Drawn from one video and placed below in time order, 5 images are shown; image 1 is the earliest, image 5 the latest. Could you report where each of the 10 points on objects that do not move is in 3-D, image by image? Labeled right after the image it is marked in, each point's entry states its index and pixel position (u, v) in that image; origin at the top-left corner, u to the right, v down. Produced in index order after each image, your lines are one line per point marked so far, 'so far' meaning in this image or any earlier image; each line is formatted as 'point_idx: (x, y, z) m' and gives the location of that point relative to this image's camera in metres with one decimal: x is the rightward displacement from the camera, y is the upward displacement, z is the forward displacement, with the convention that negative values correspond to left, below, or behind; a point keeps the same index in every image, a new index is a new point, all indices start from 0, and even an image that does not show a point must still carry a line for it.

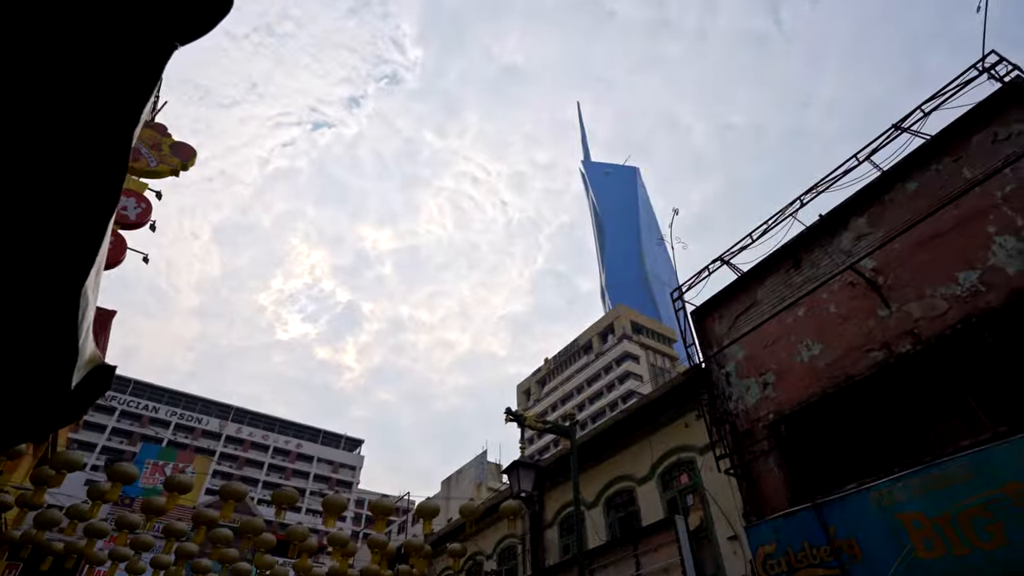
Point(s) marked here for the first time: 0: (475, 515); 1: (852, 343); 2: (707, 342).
0: (-1.0, -6.0, +14.8) m
1: (+5.1, -0.8, +8.5) m
2: (+3.8, -1.1, +10.9) m
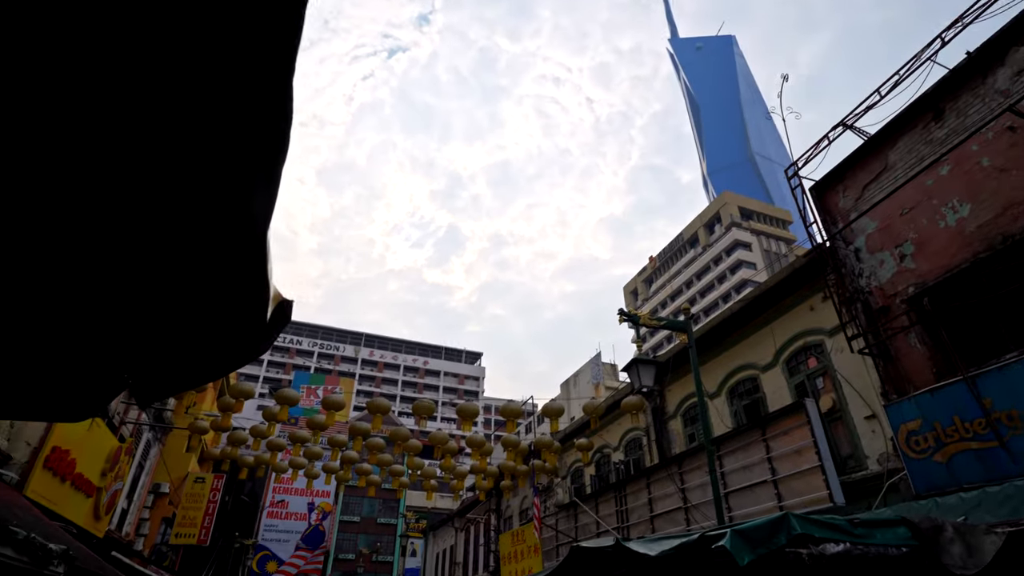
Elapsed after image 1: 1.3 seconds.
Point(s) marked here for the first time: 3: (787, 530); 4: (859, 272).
0: (+2.4, -3.4, +15.5) m
1: (+6.6, +1.2, +7.4) m
2: (+5.7, +1.2, +10.0) m
3: (+2.2, -1.9, +4.5) m
4: (+5.8, +0.3, +9.3) m
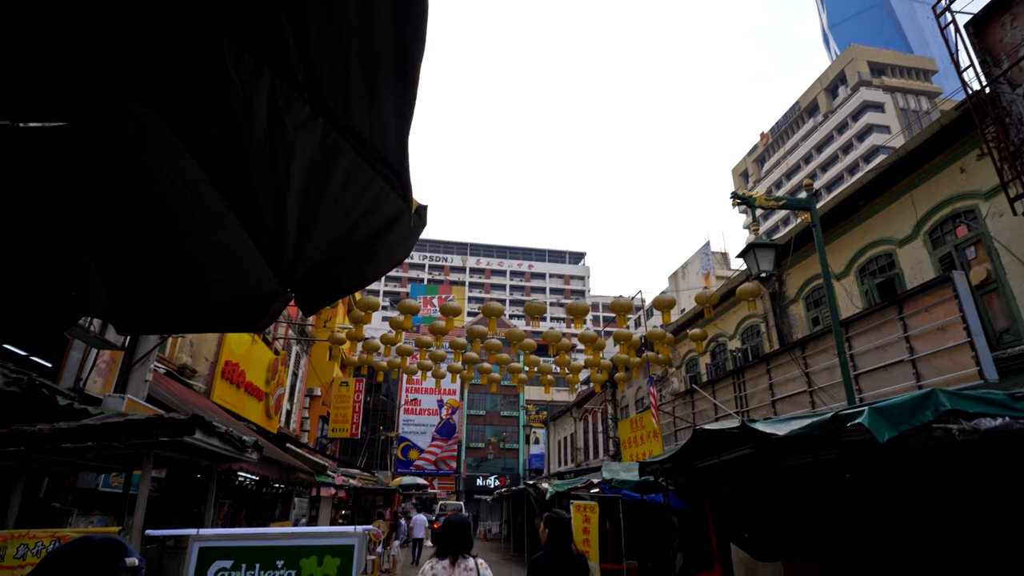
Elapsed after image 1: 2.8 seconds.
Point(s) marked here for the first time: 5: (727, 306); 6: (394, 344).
0: (+5.4, -0.4, +15.1) m
1: (+7.7, +3.0, +5.7) m
2: (+7.3, +3.5, +8.4) m
3: (+3.2, -0.9, +4.3) m
4: (+7.3, +2.4, +7.9) m
5: (+6.6, -0.6, +17.2) m
6: (-3.6, -1.7, +17.2) m
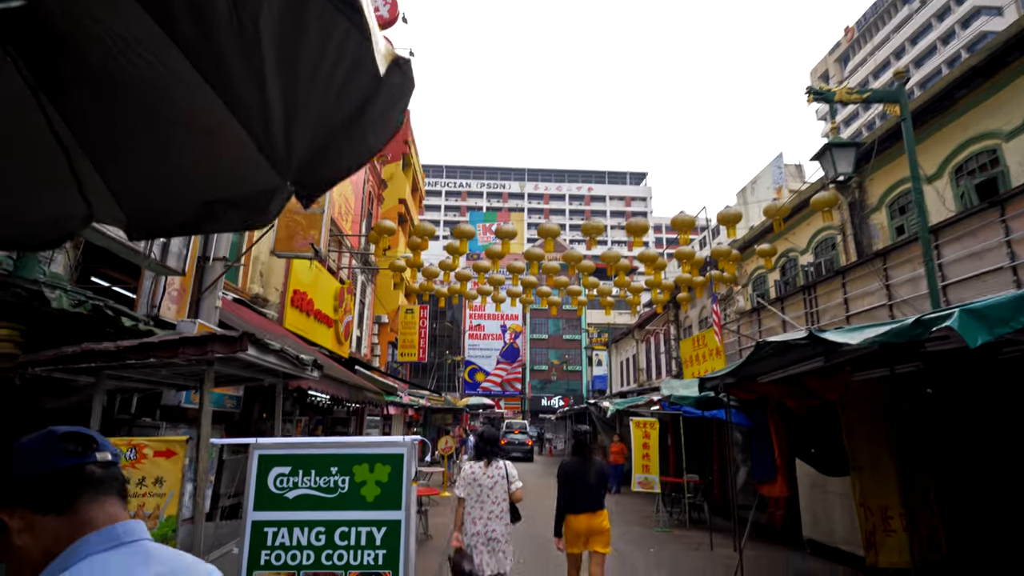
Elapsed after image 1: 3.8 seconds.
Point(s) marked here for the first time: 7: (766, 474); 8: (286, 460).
0: (+6.9, +1.9, +14.1) m
1: (+8.0, +4.1, +4.2) m
2: (+7.8, +4.9, +6.9) m
3: (+3.5, -0.1, +3.7) m
4: (+7.9, +3.7, +6.4) m
5: (+8.3, +2.0, +16.1) m
6: (-1.9, +0.6, +17.4) m
7: (+3.4, -2.5, +7.4) m
8: (-1.4, -1.1, +3.6) m
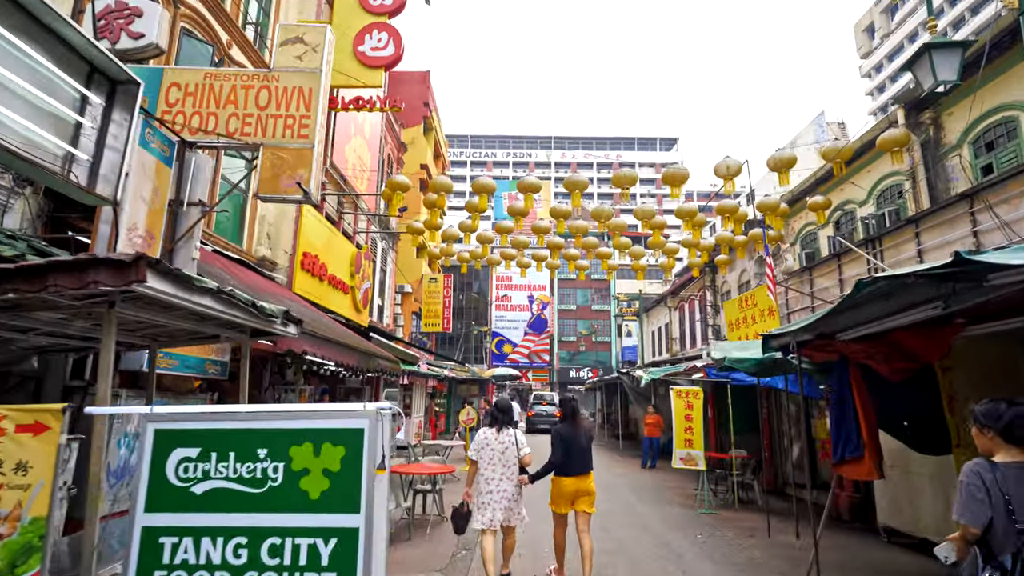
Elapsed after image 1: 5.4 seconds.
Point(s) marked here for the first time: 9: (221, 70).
0: (+7.4, +2.9, +12.4) m
1: (+8.0, +4.6, +2.3) m
2: (+8.0, +5.6, +5.0) m
3: (+3.6, +0.4, +2.3) m
4: (+8.0, +4.4, +4.6) m
5: (+8.9, +3.2, +14.3) m
6: (-1.1, +1.7, +16.1) m
7: (+3.6, -1.8, +6.0) m
8: (-1.4, -0.6, +2.5) m
9: (-3.9, +2.9, +7.5) m
